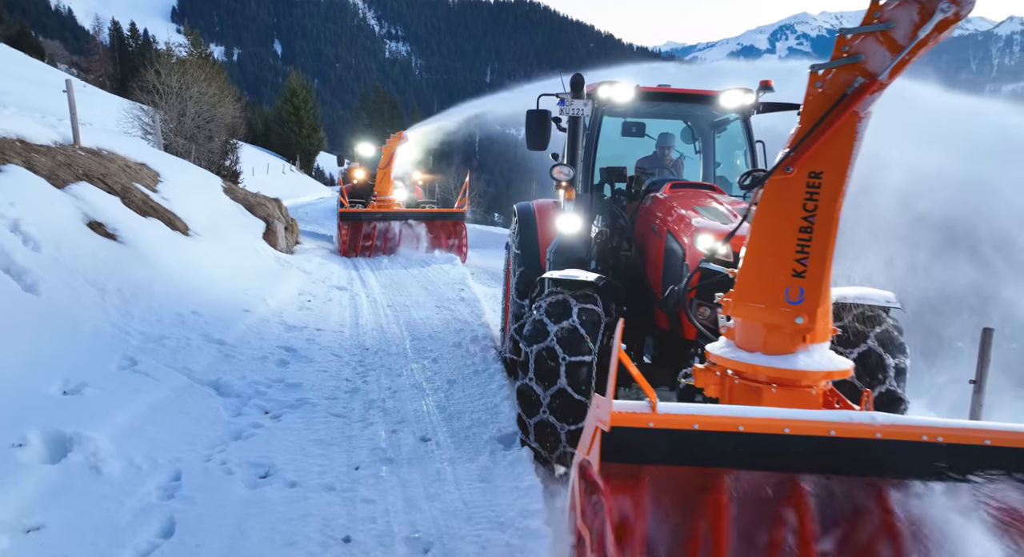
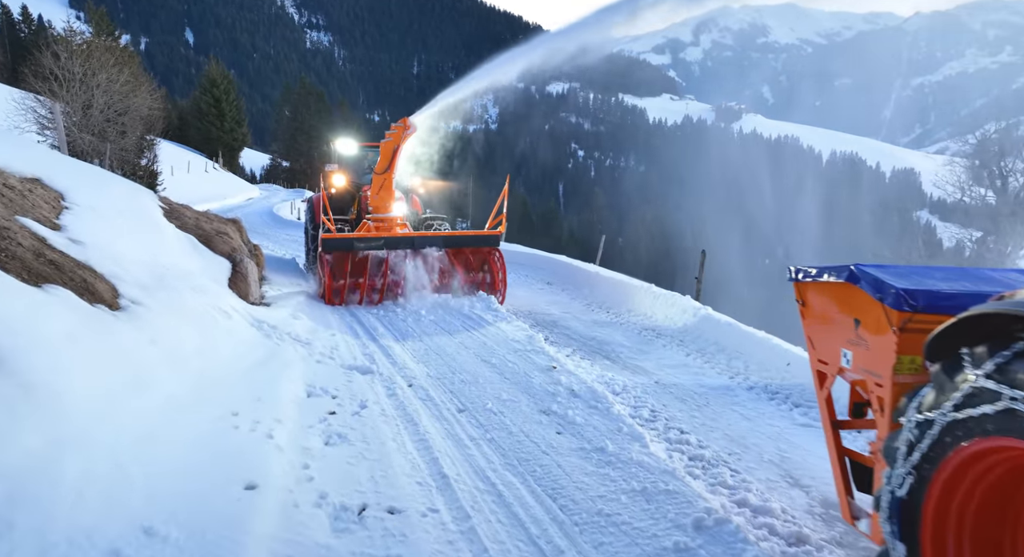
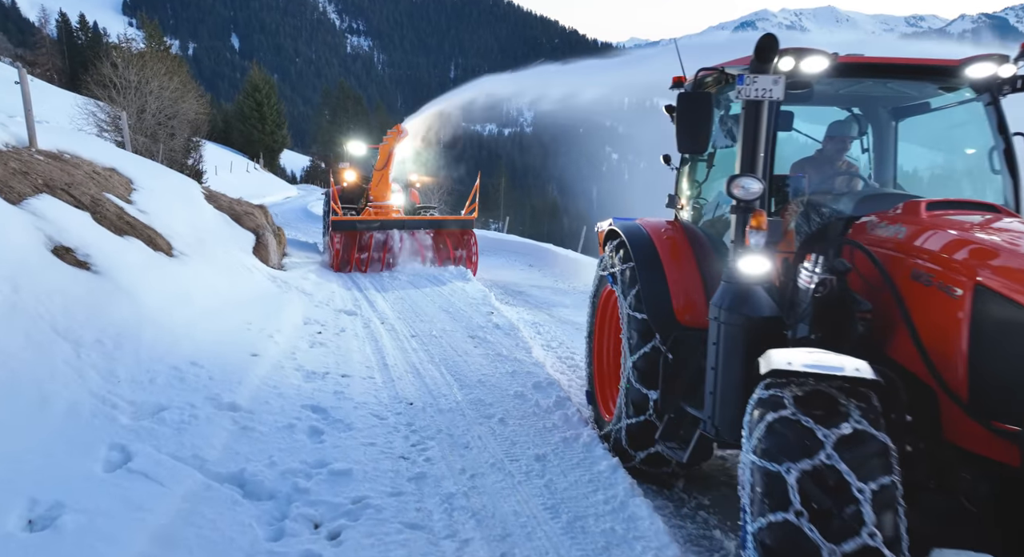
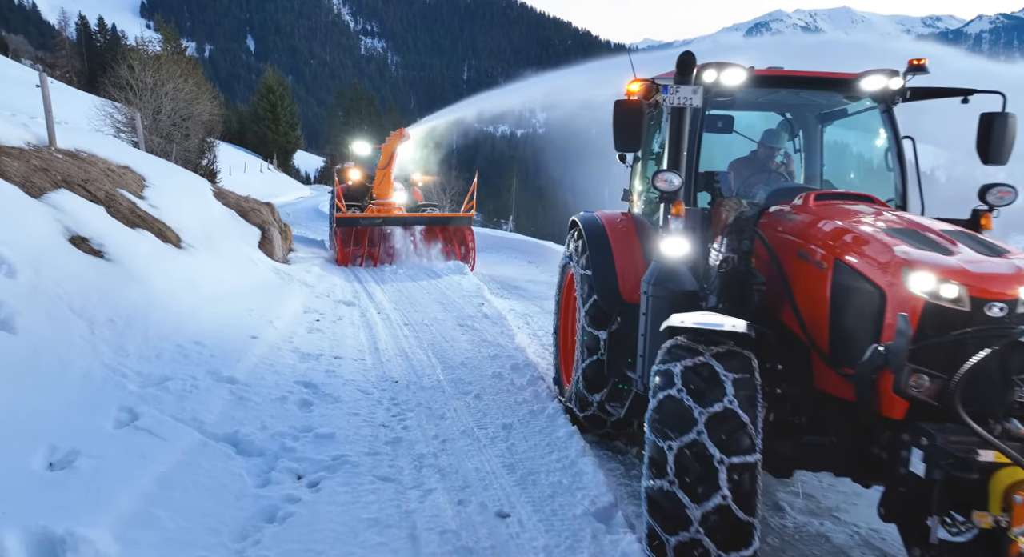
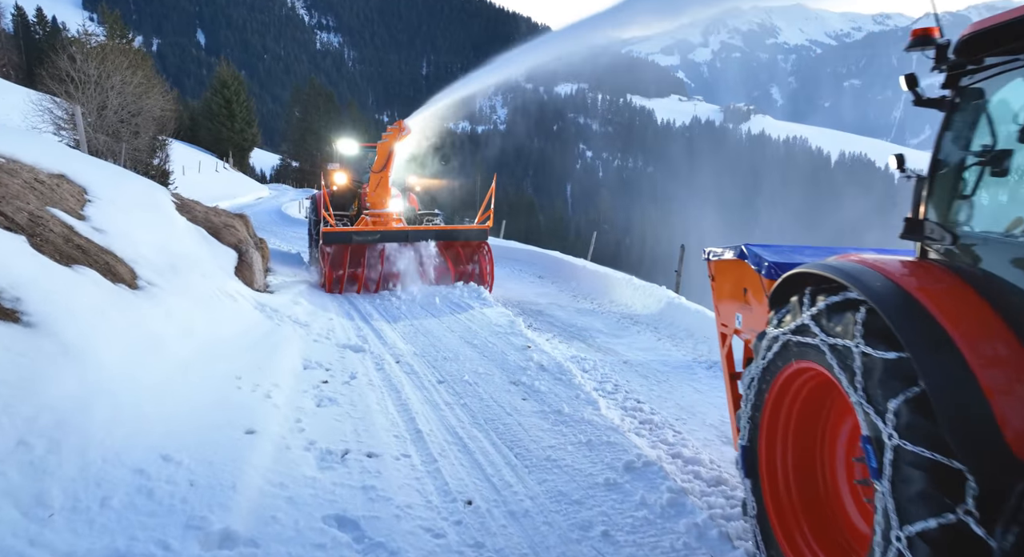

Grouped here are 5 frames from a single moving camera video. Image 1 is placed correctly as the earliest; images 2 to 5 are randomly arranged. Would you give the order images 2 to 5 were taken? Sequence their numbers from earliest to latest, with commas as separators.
4, 3, 5, 2
